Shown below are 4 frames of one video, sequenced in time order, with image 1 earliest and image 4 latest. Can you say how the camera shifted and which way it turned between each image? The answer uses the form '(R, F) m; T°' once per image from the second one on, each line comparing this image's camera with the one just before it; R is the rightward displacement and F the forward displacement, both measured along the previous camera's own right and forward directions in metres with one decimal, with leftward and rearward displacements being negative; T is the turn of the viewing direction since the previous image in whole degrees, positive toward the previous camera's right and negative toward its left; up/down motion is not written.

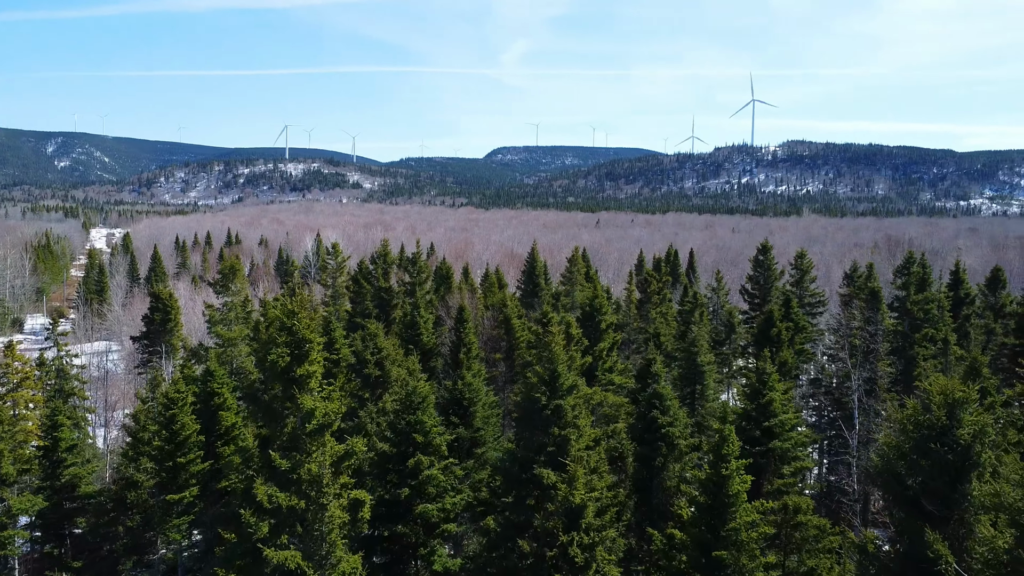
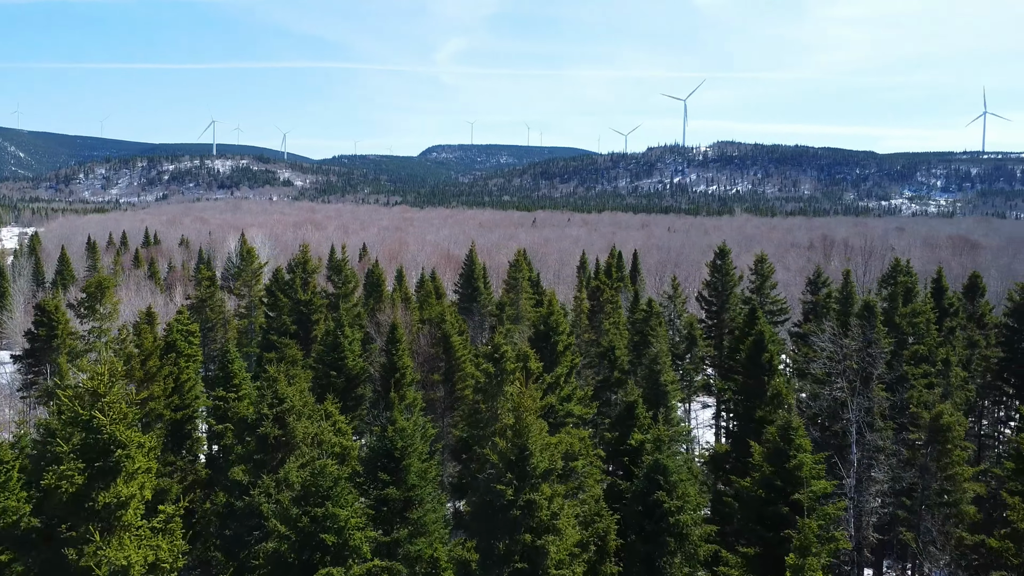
(-0.2, +5.0) m; +4°
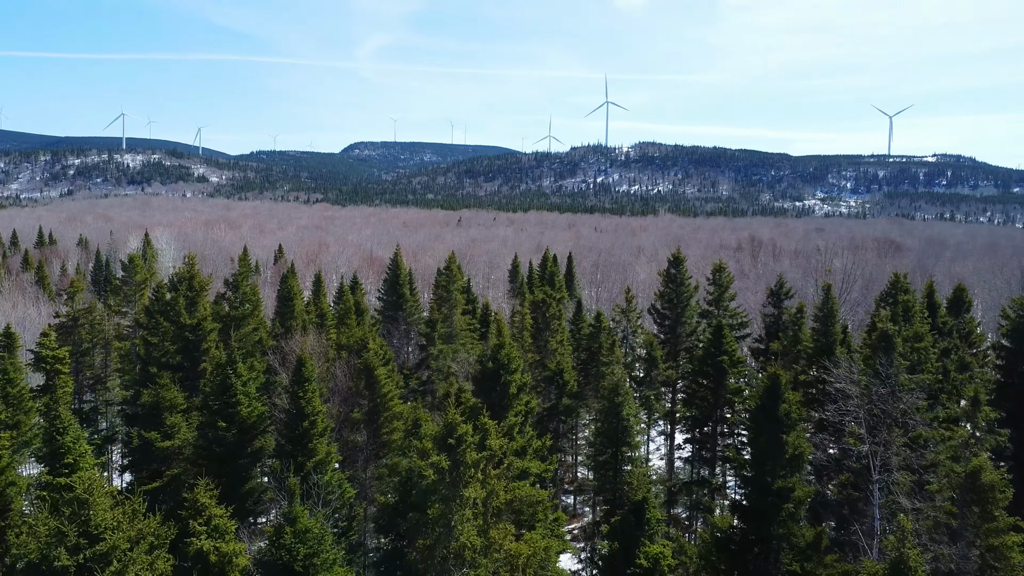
(-0.4, +5.8) m; +5°
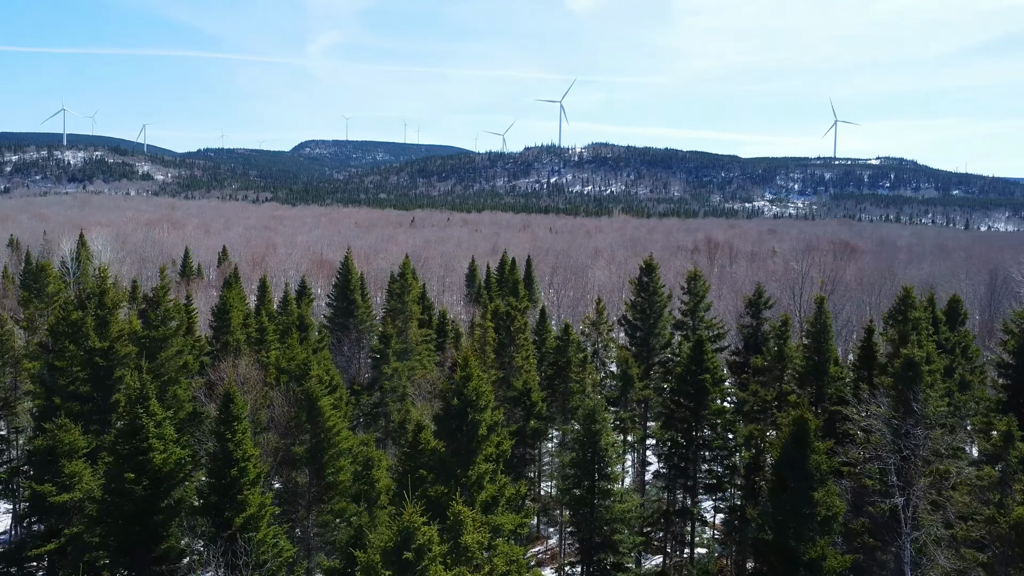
(-0.4, +3.5) m; +3°
